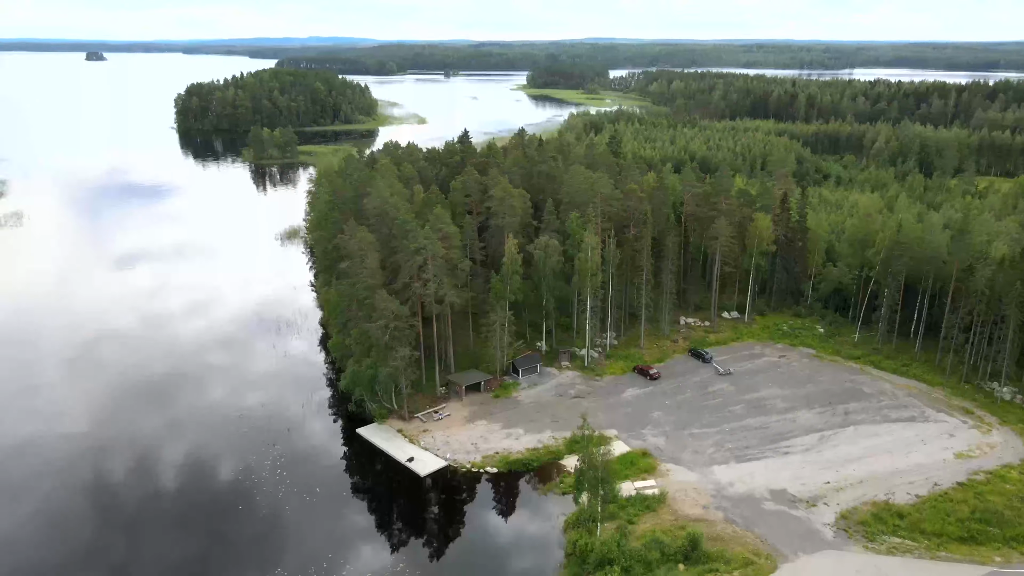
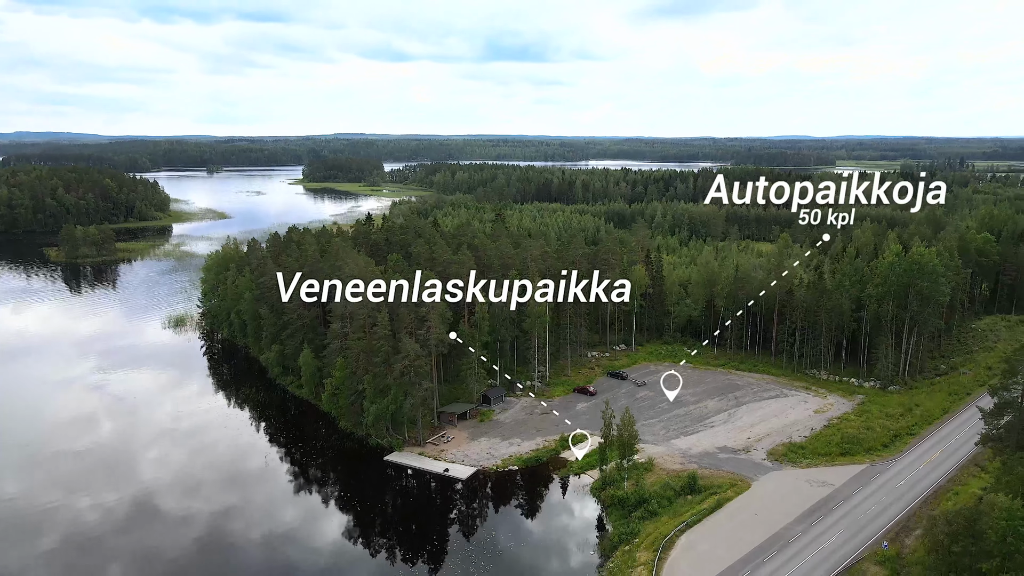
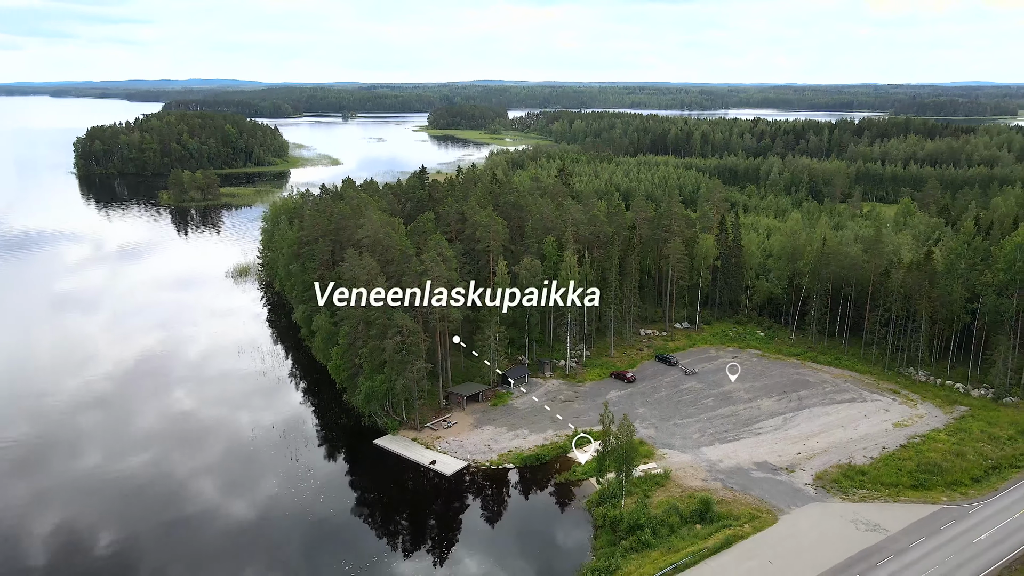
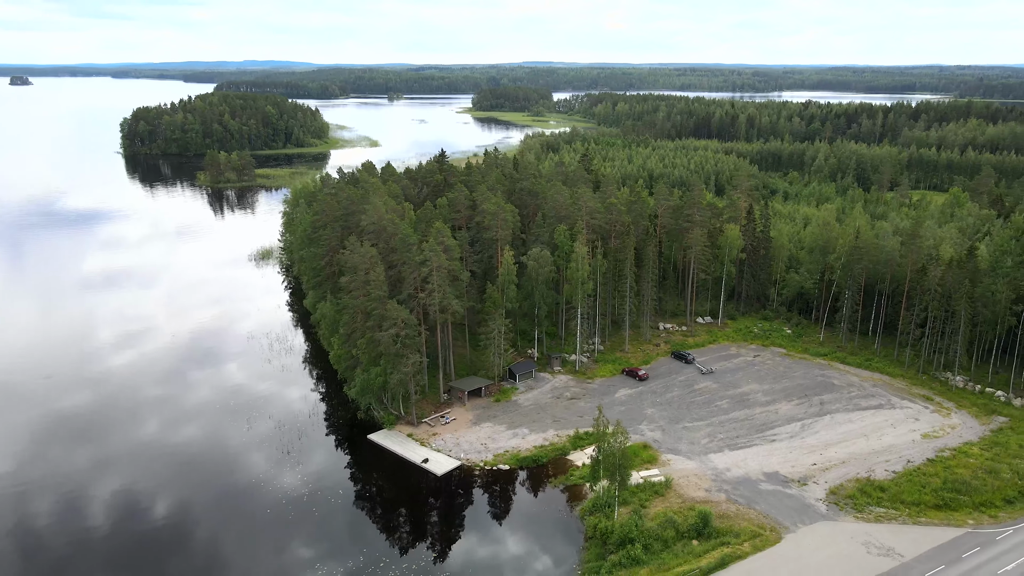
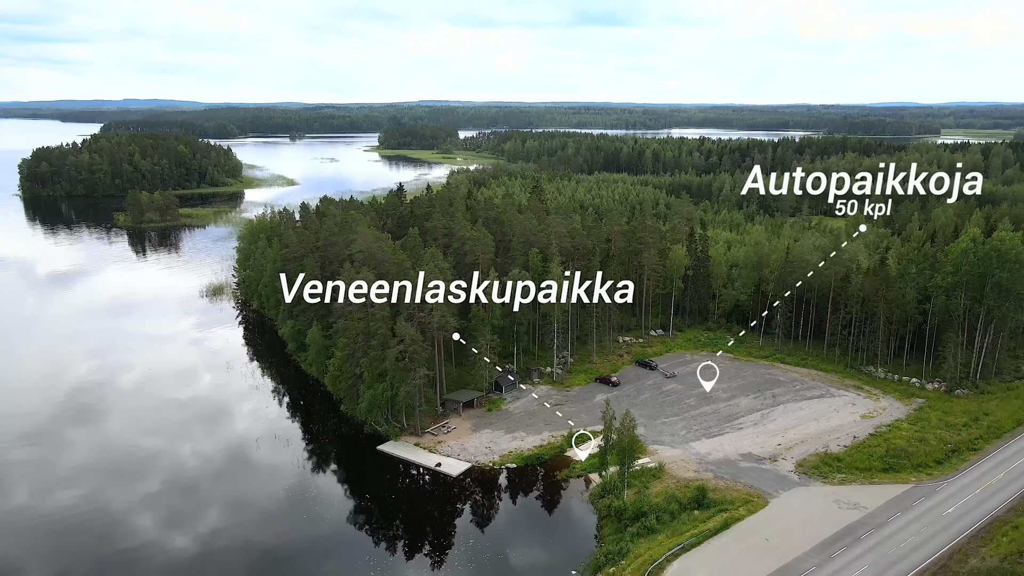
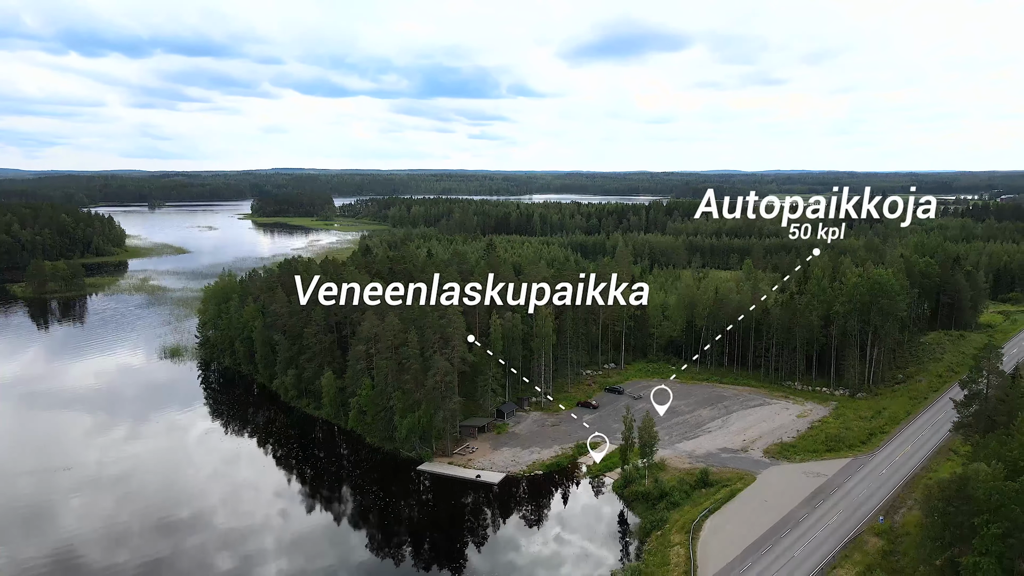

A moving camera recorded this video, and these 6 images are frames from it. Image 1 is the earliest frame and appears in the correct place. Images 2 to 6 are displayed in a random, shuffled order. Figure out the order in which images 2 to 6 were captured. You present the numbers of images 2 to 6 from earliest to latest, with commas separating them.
4, 3, 5, 2, 6
